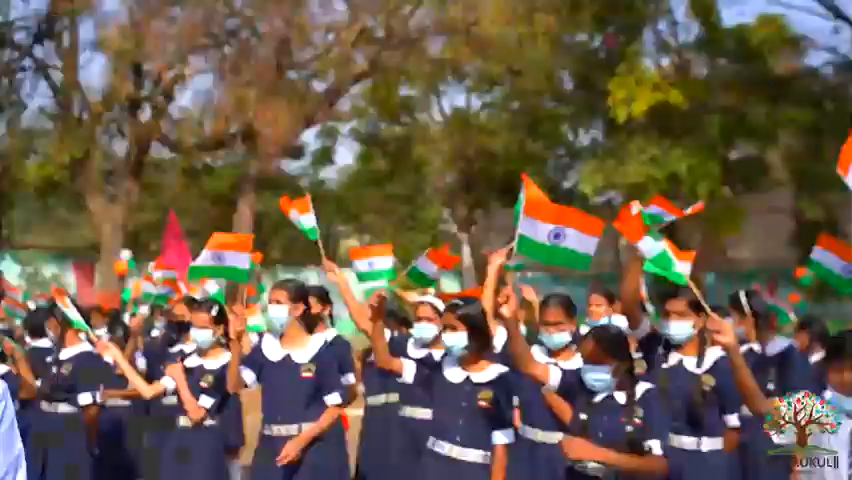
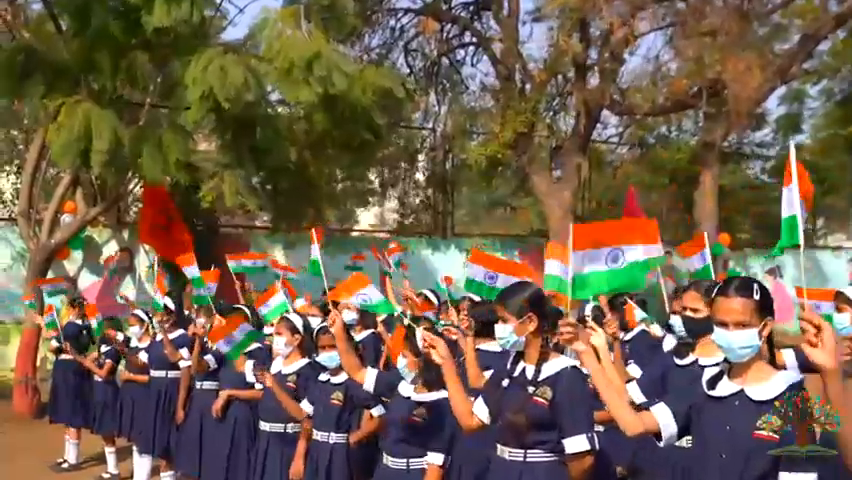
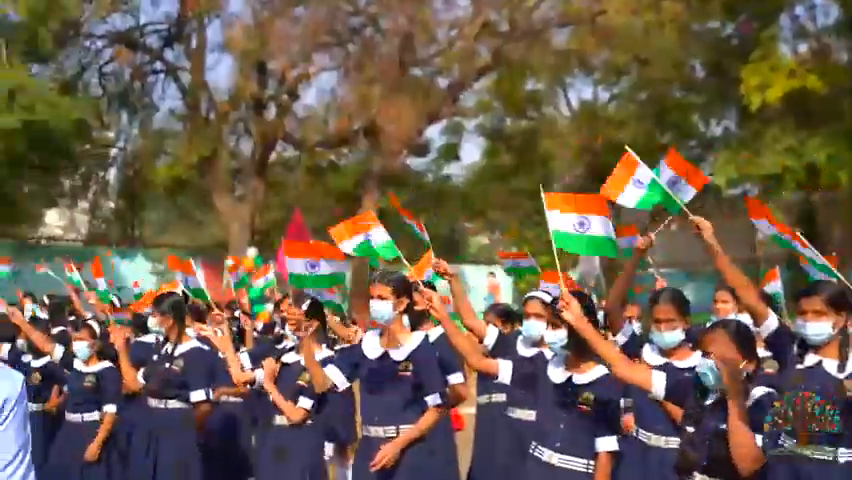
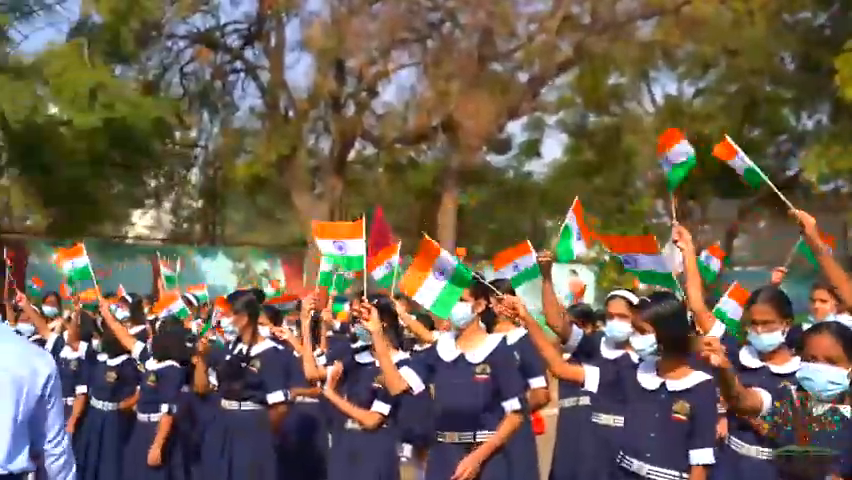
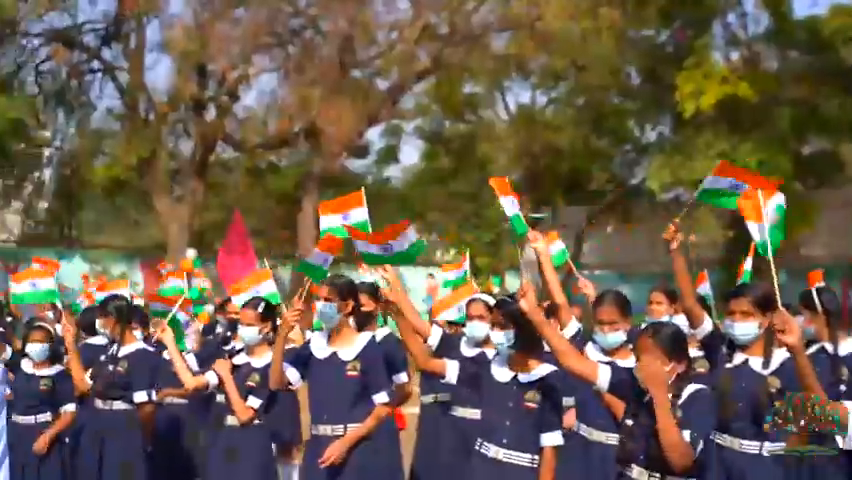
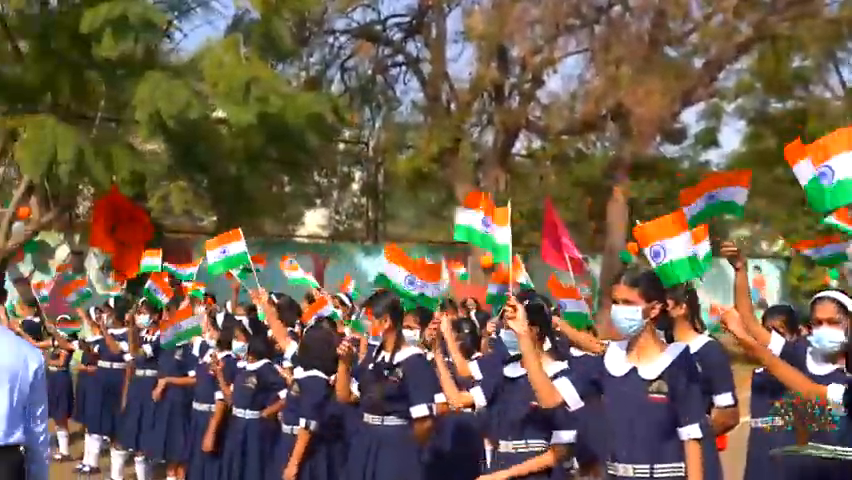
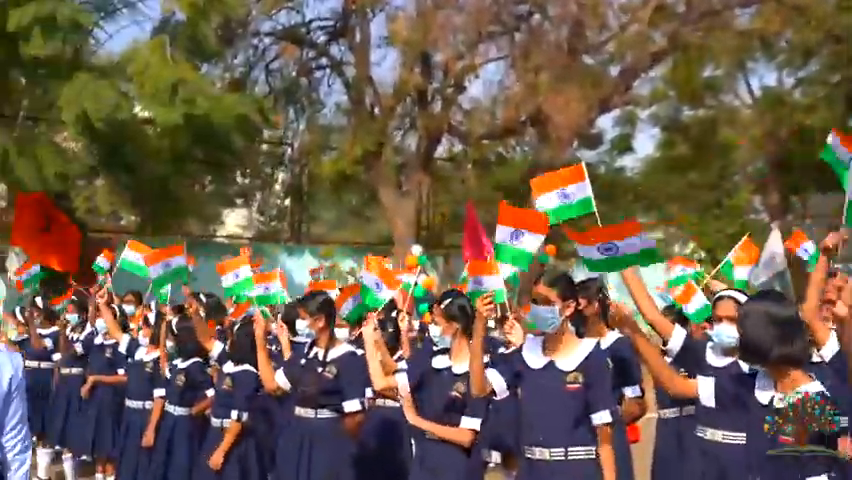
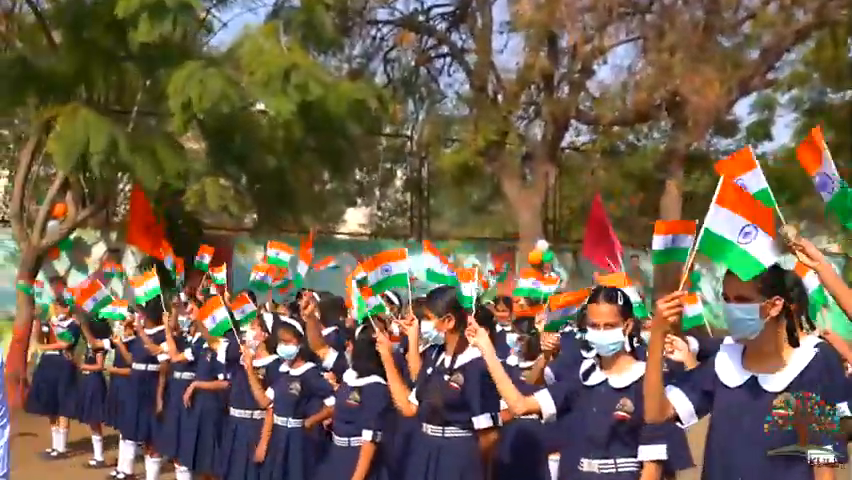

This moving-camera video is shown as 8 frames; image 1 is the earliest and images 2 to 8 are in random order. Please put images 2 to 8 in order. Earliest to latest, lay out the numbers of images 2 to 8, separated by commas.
5, 3, 4, 7, 6, 8, 2
